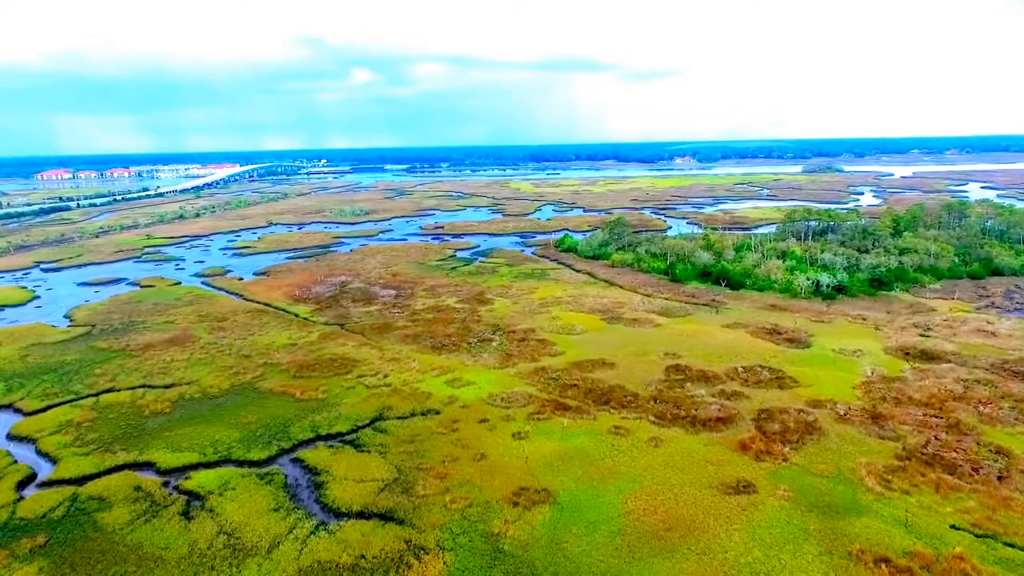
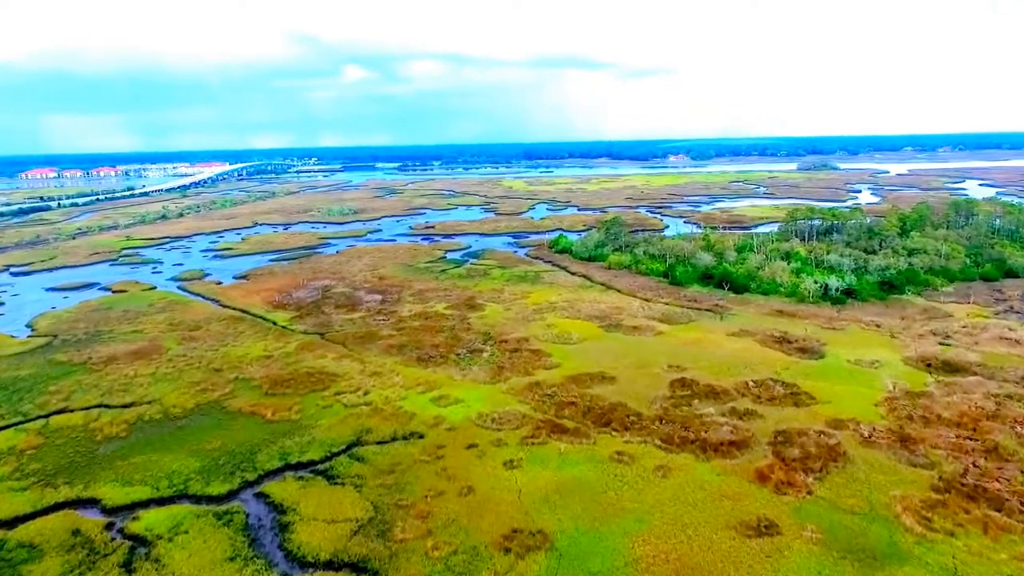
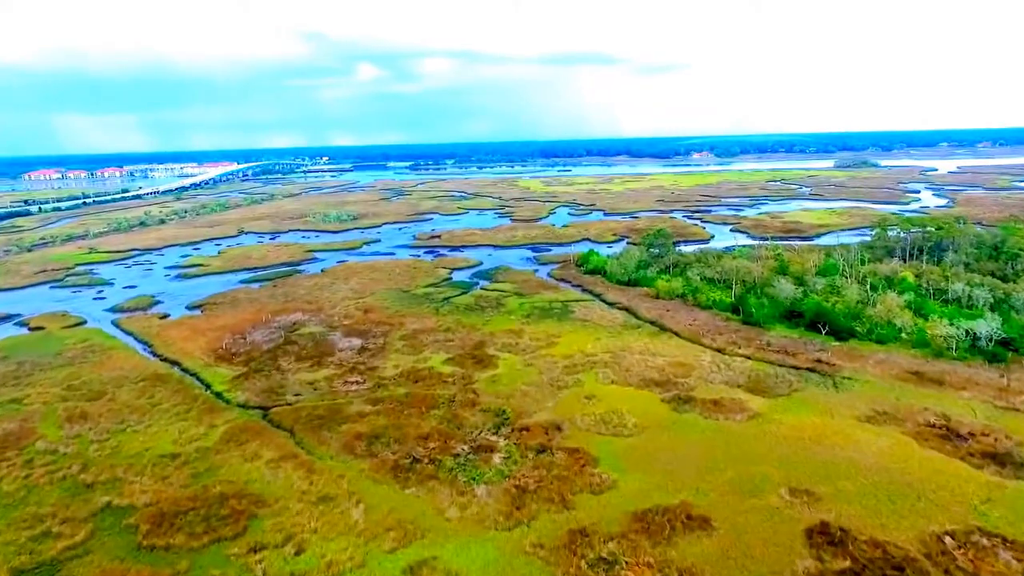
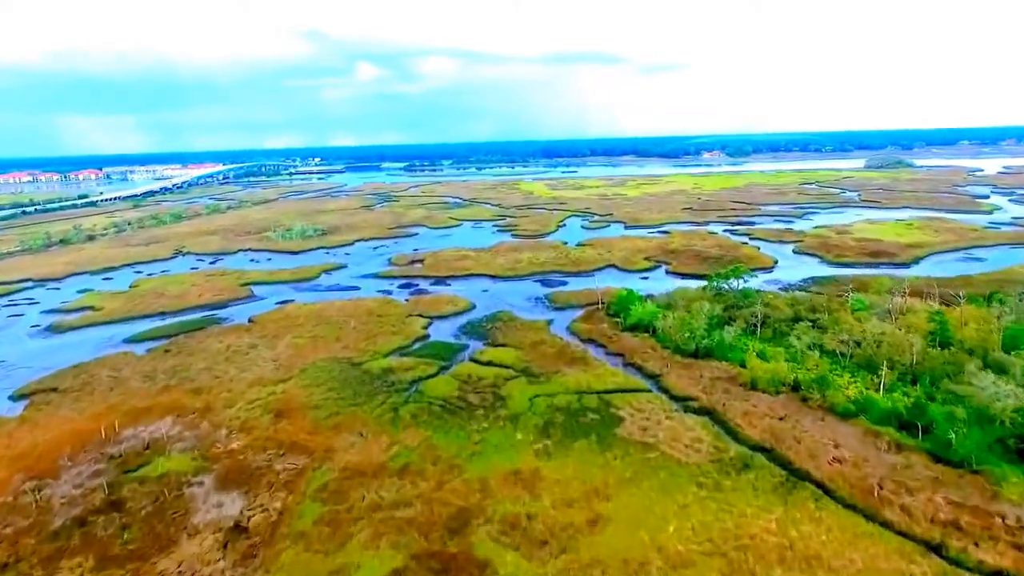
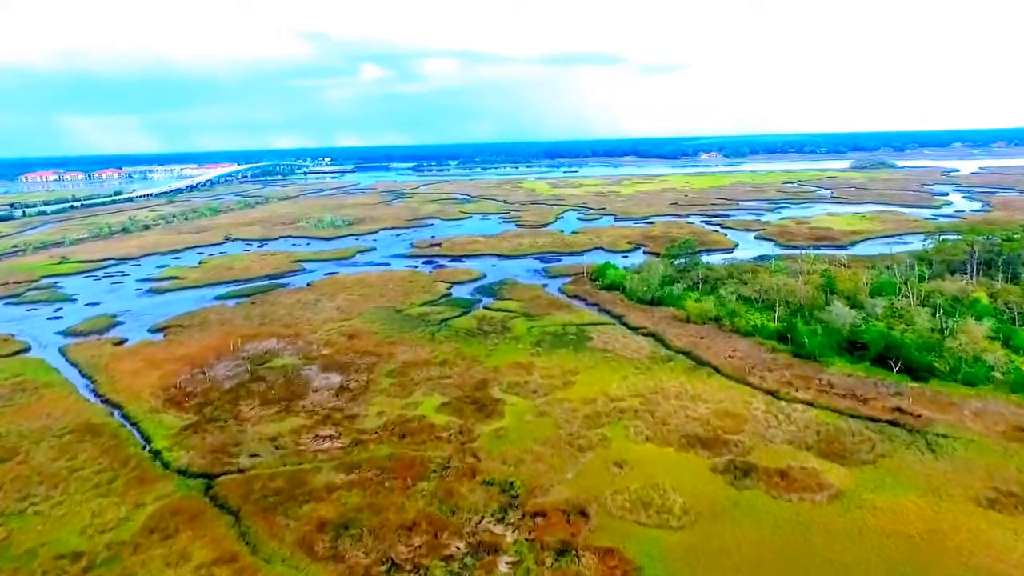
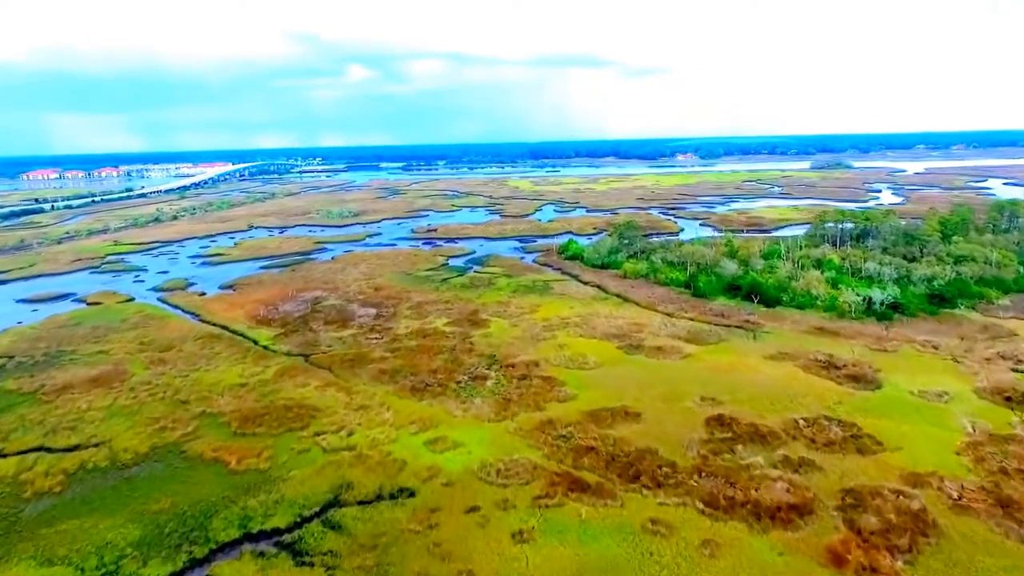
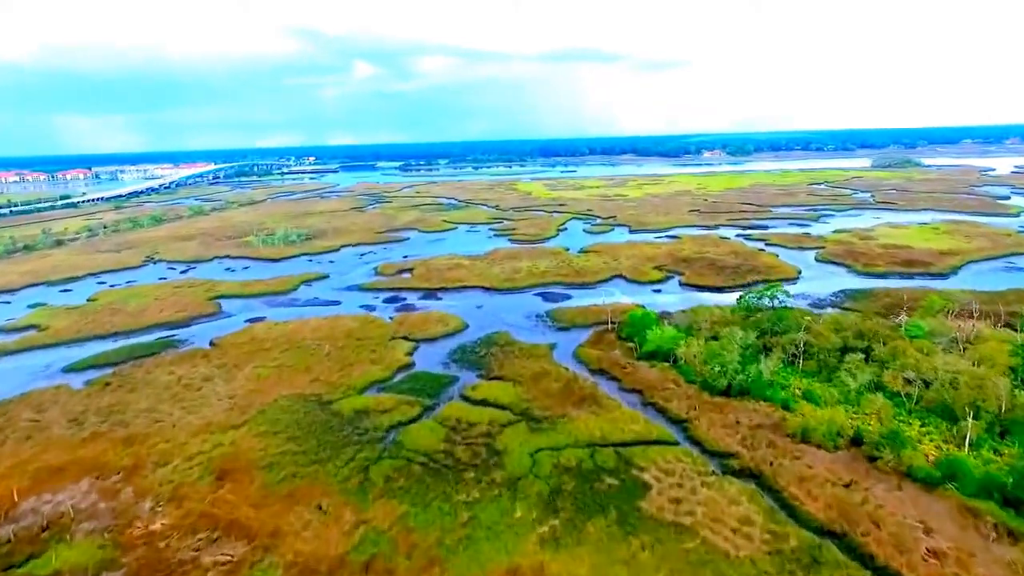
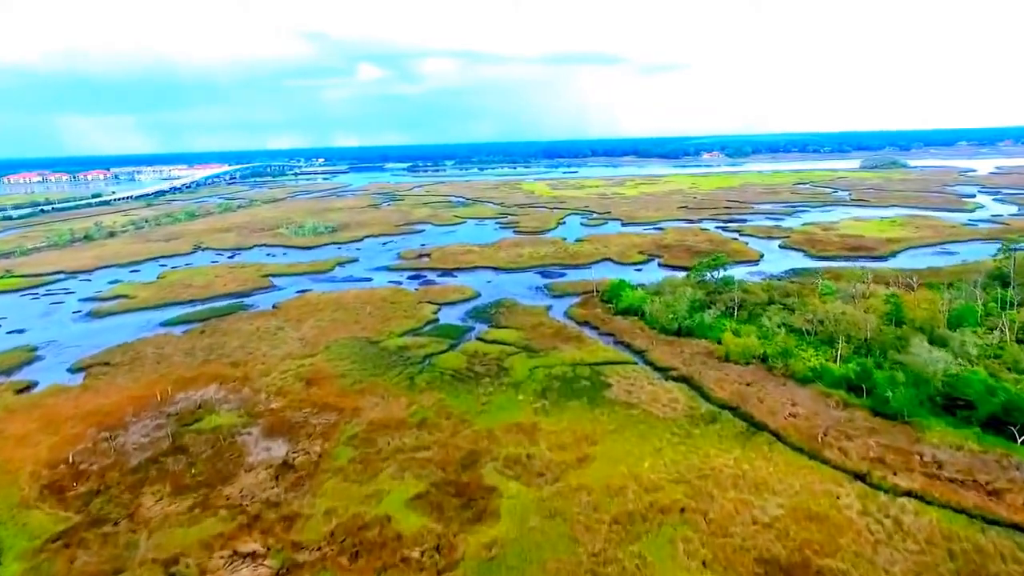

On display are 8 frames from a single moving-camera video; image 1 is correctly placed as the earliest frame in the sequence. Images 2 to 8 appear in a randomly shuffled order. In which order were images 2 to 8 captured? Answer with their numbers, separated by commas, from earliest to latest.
2, 6, 3, 5, 8, 4, 7
